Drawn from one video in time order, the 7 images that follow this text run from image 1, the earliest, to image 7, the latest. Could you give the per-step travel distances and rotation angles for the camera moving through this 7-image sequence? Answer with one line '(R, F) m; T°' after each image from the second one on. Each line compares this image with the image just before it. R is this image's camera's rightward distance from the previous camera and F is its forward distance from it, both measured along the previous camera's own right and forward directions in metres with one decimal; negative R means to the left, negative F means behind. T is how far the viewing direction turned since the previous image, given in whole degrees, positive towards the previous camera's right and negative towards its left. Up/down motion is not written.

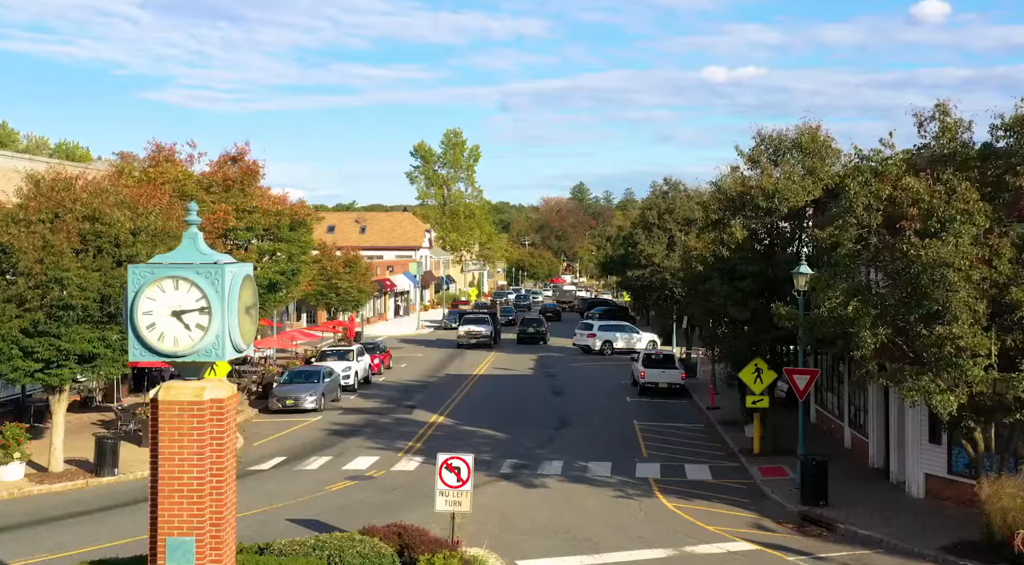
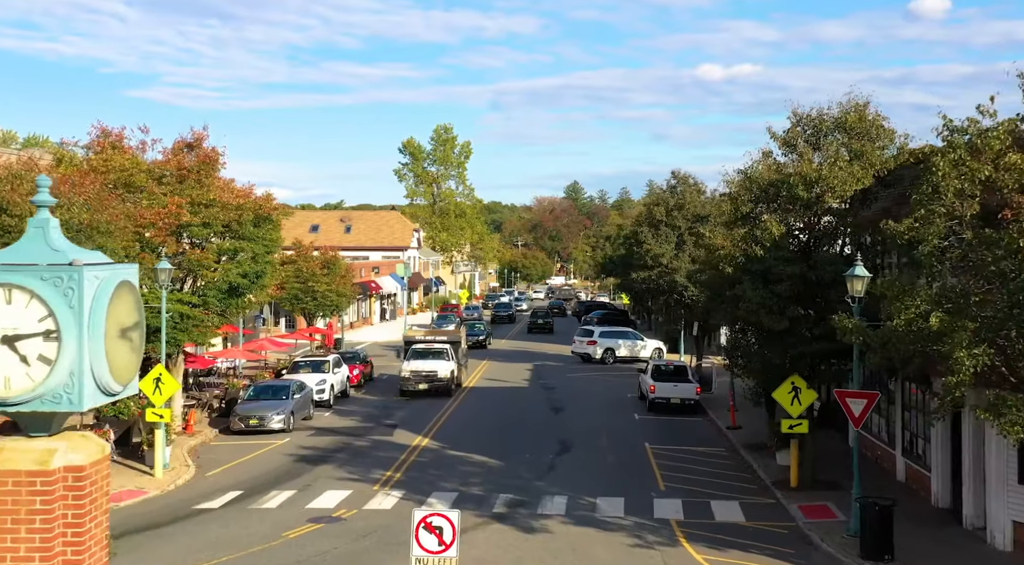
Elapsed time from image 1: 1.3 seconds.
(-0.1, +3.4) m; 0°
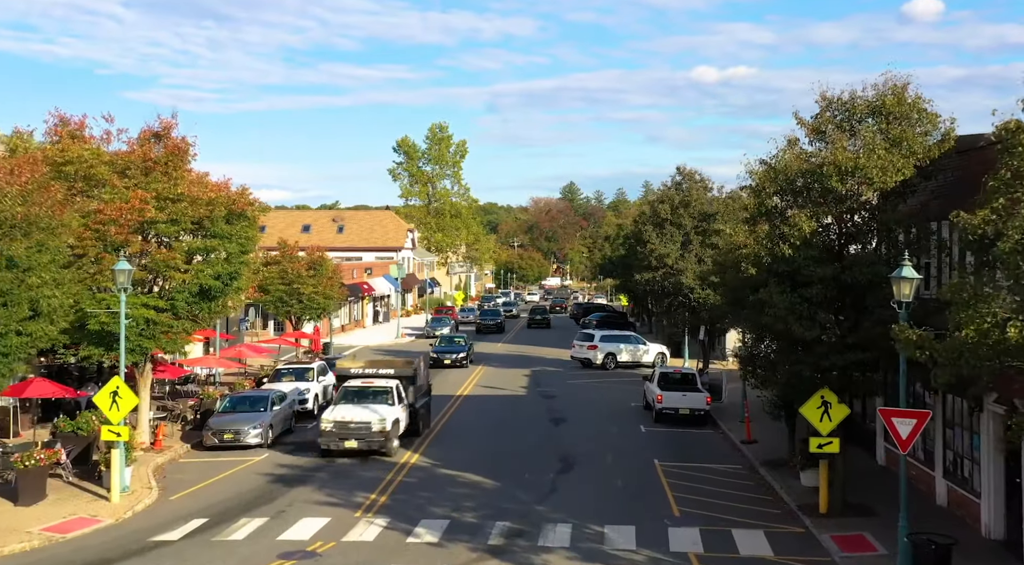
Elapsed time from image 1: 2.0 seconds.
(0.0, +2.1) m; 0°
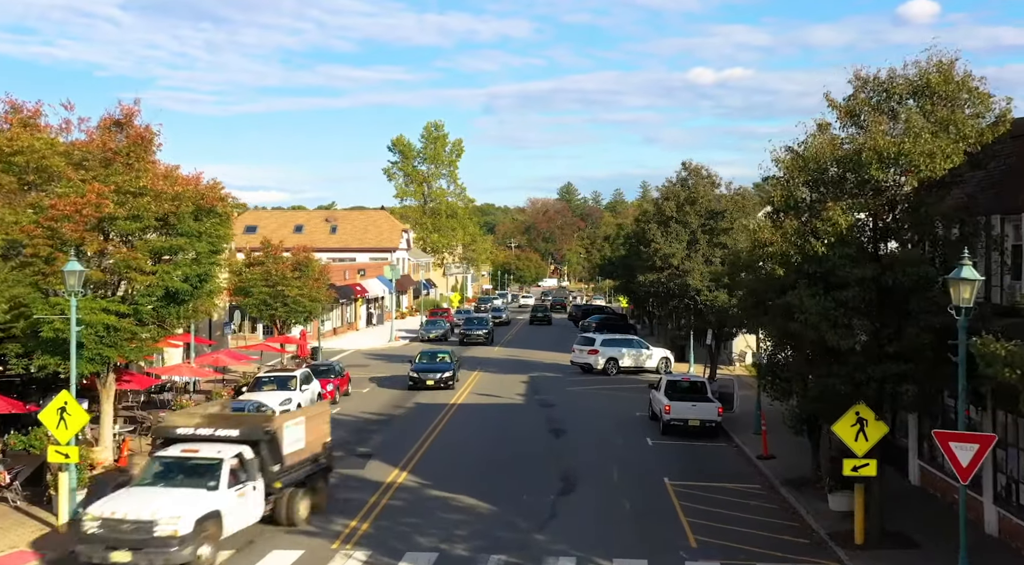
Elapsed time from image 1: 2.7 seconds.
(0.0, +2.0) m; 0°
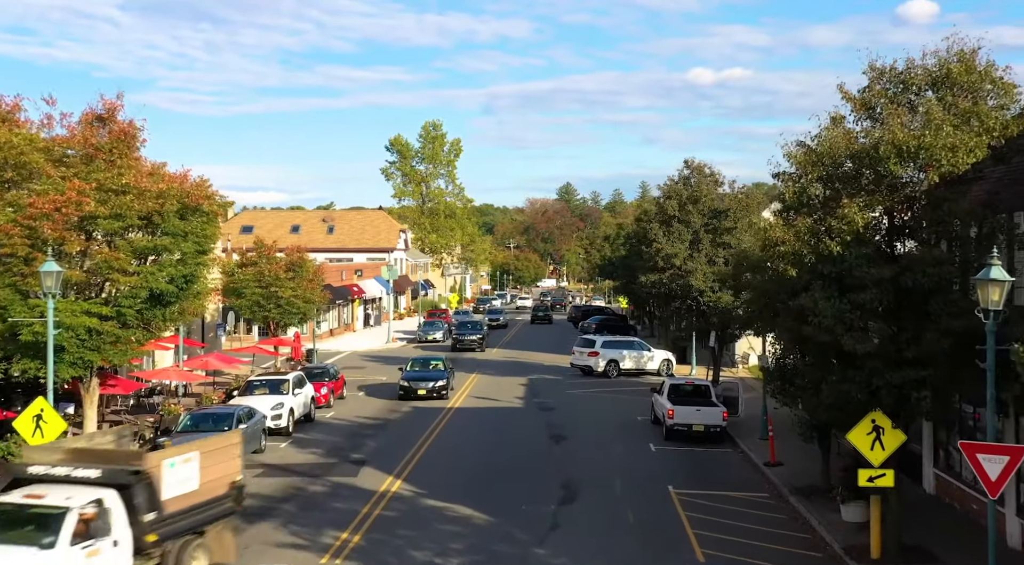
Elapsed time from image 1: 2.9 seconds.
(0.0, +0.8) m; 0°
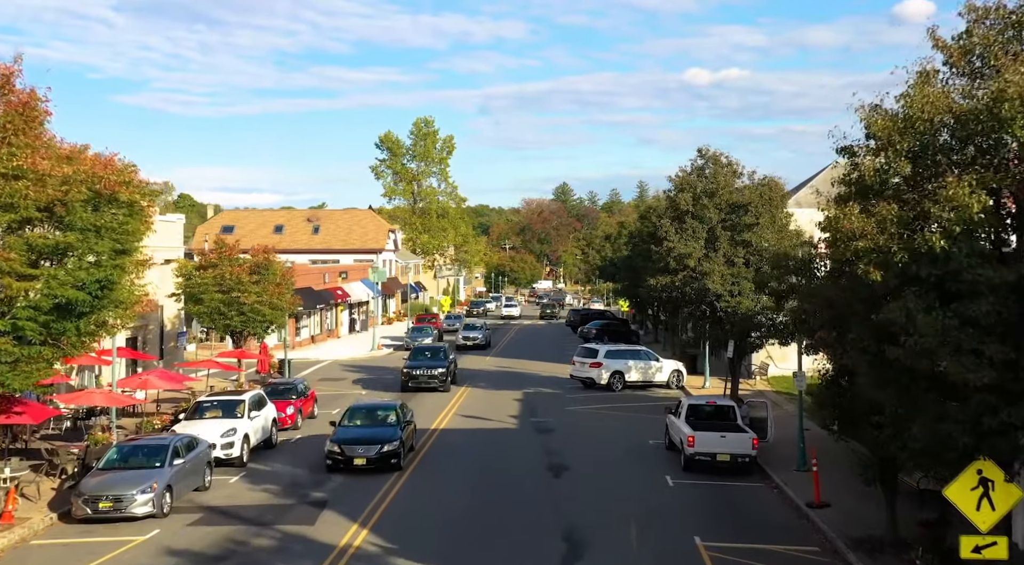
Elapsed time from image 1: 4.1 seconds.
(+0.1, +3.9) m; 0°
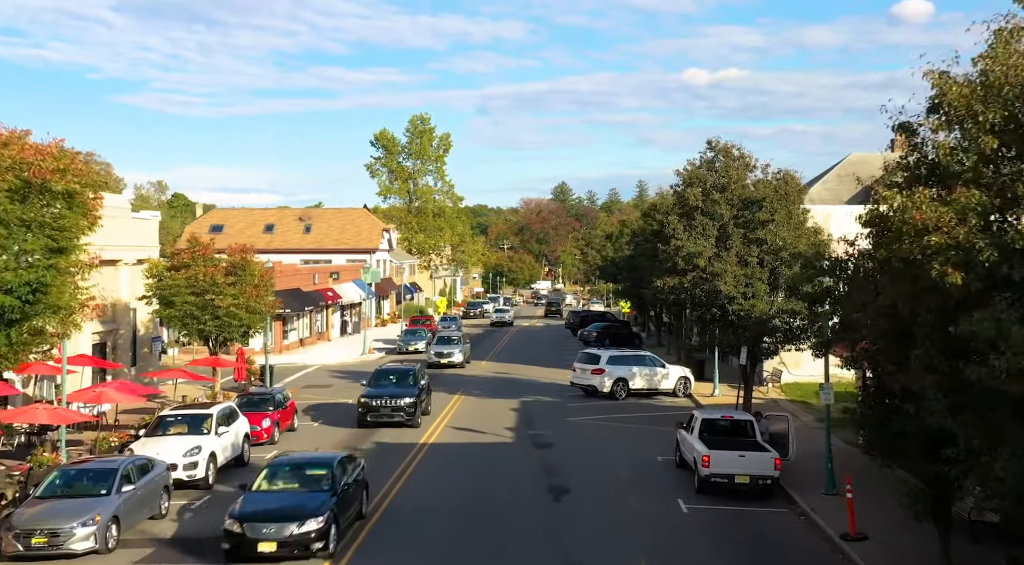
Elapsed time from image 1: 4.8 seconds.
(+0.1, +2.2) m; 0°
